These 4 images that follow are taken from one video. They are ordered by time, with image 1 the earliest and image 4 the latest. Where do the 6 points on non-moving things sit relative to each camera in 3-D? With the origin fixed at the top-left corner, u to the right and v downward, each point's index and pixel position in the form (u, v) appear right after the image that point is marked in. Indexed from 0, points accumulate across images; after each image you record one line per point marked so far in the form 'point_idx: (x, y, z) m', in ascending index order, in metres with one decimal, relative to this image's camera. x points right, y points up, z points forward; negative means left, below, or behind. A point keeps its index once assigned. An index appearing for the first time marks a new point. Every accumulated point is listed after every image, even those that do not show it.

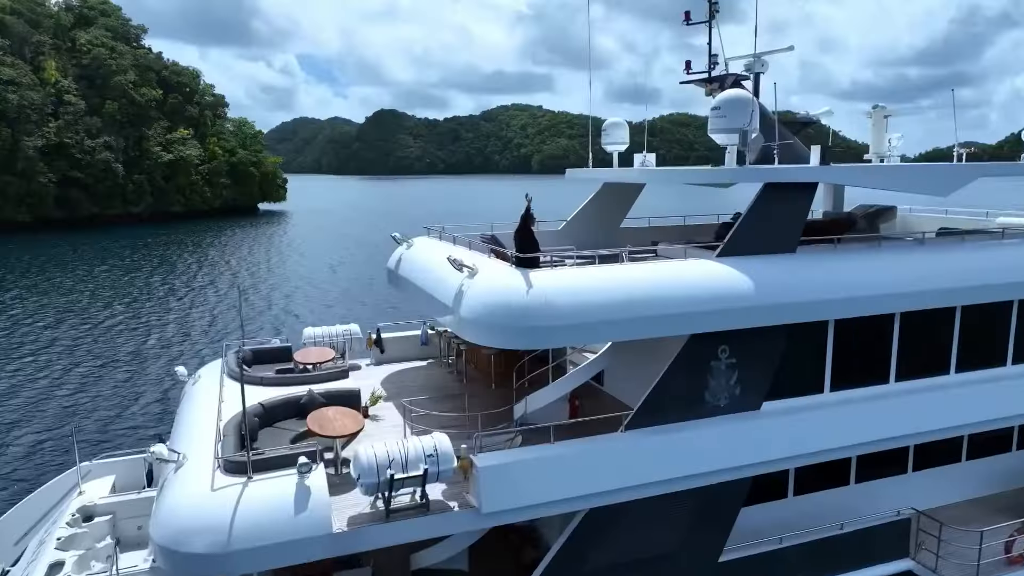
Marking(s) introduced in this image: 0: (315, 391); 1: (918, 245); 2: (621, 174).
0: (-2.3, -1.2, +8.2) m
1: (+5.2, +0.5, +8.7) m
2: (+1.7, +1.7, +10.5) m
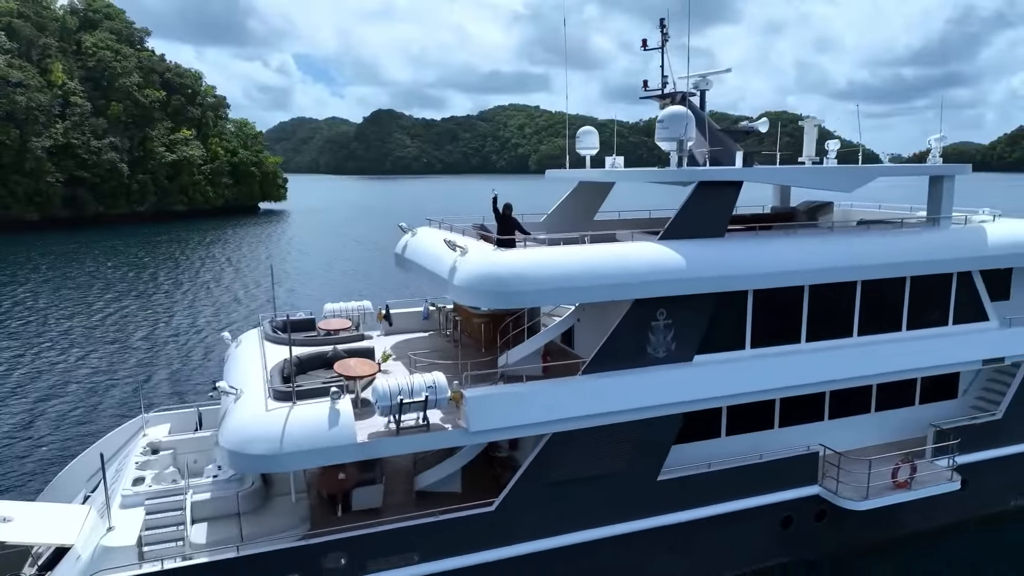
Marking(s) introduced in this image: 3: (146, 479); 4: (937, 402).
0: (-2.6, -0.9, +10.2) m
1: (+5.0, +0.9, +10.7) m
2: (+1.5, +2.1, +12.5) m
3: (-4.9, -2.6, +9.2) m
4: (+7.5, -2.0, +12.0) m
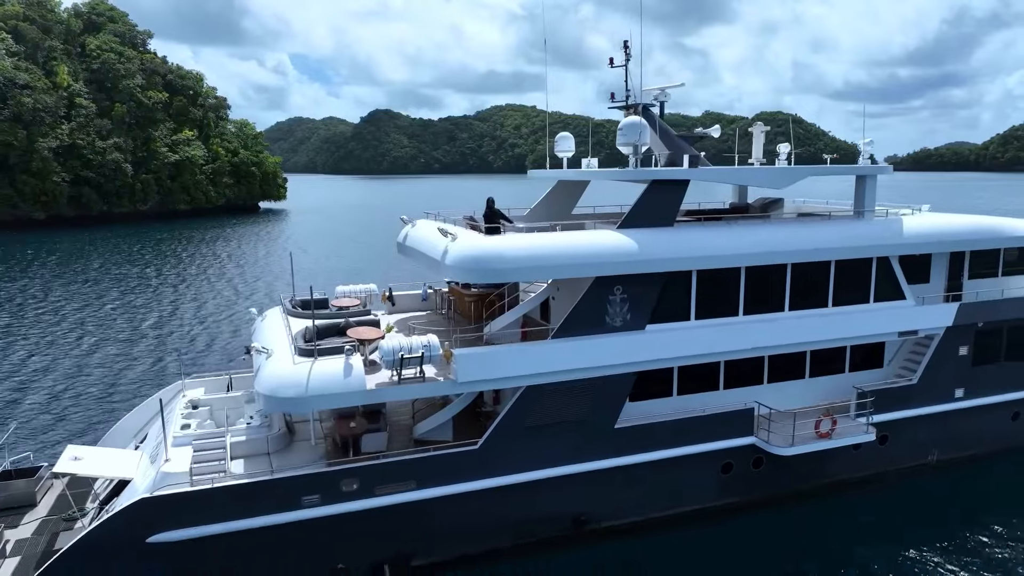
0: (-2.9, -0.6, +12.1) m
1: (+4.7, +1.2, +12.6) m
2: (+1.1, +2.4, +14.4) m
3: (-5.2, -2.2, +11.1) m
4: (+7.2, -1.7, +14.0) m
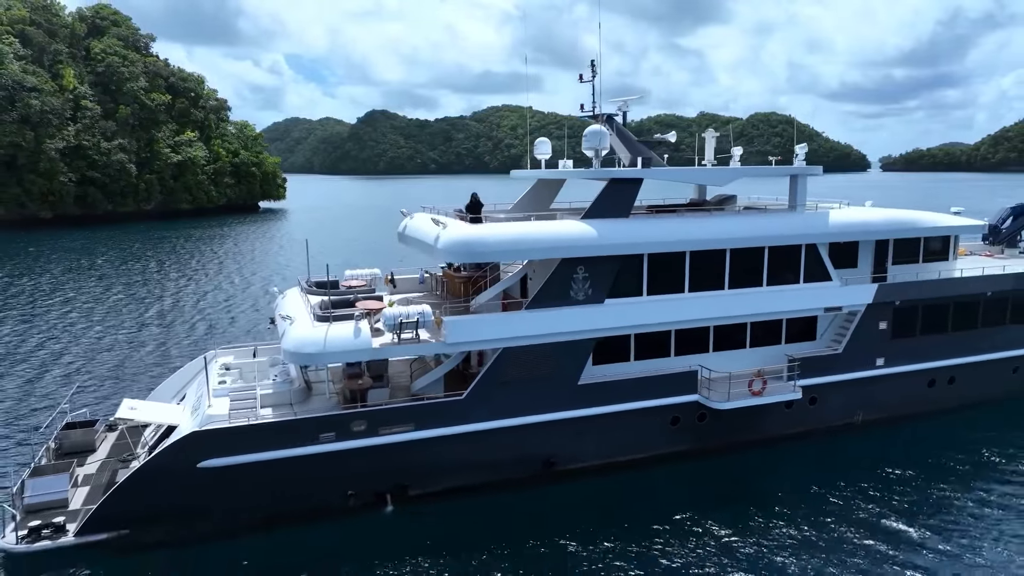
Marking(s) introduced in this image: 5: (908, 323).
0: (-3.3, -0.2, +14.4) m
1: (+4.3, +1.6, +14.9) m
2: (+0.7, +2.8, +16.7) m
3: (-5.6, -1.9, +13.4) m
4: (+6.8, -1.3, +16.3) m
5: (+9.7, -0.9, +16.7) m
